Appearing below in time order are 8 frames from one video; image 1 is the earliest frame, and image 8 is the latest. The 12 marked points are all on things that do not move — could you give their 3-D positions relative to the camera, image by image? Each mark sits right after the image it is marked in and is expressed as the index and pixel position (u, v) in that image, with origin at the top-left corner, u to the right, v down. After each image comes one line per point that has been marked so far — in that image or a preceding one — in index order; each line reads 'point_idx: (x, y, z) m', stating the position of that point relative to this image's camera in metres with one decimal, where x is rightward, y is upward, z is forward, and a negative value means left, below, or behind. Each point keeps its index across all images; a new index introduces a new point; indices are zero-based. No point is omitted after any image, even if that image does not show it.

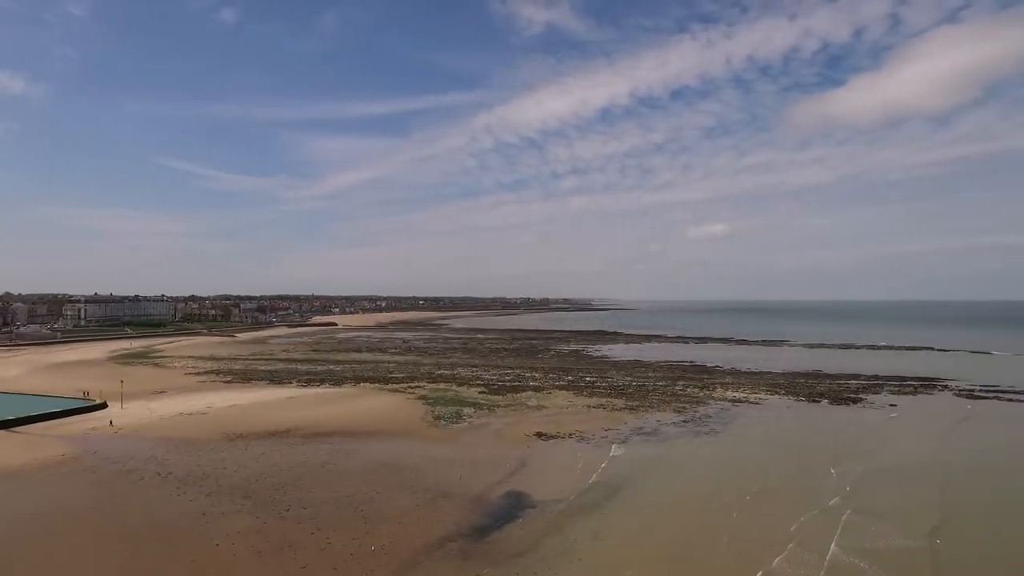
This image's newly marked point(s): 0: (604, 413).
0: (+2.9, -4.0, +19.2) m
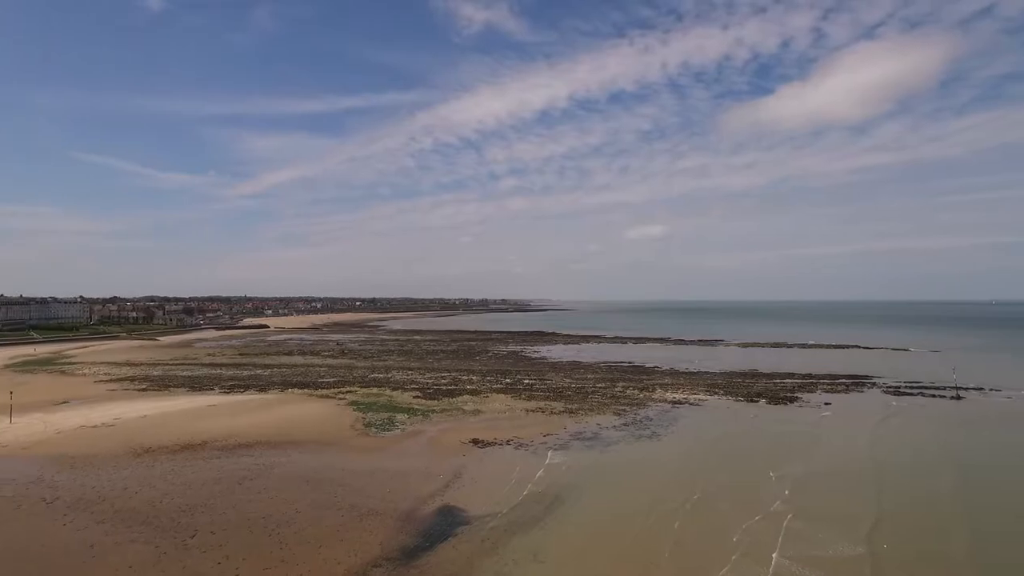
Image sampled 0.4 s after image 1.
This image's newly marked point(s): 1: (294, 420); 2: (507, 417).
0: (+1.0, -4.0, +18.7) m
1: (-7.0, -4.2, +19.5) m
2: (-0.2, -4.0, +19.1) m
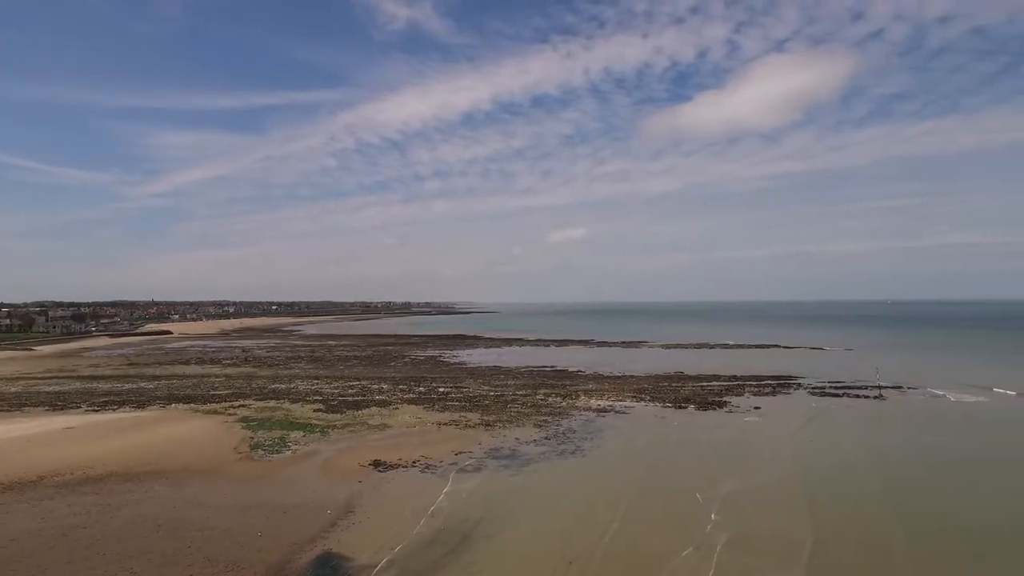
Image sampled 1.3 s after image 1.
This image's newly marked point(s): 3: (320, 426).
0: (-1.5, -4.0, +16.9) m
1: (-9.5, -4.2, +16.7) m
2: (-2.7, -4.1, +17.1) m
3: (-5.9, -4.2, +18.8) m
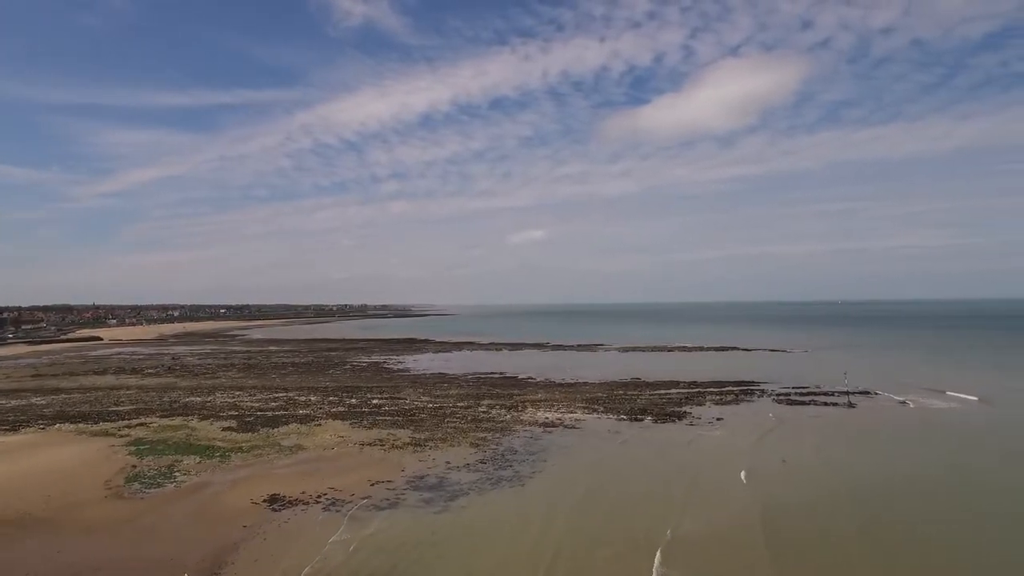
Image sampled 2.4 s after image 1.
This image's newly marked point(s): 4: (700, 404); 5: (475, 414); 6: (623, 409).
0: (-3.1, -4.0, +14.5) m
1: (-11.1, -4.3, +13.8) m
2: (-4.3, -4.0, +14.7) m
3: (-7.6, -4.2, +16.1) m
4: (+5.9, -3.7, +19.3) m
5: (-1.2, -4.0, +19.1) m
6: (+3.5, -3.8, +19.1) m
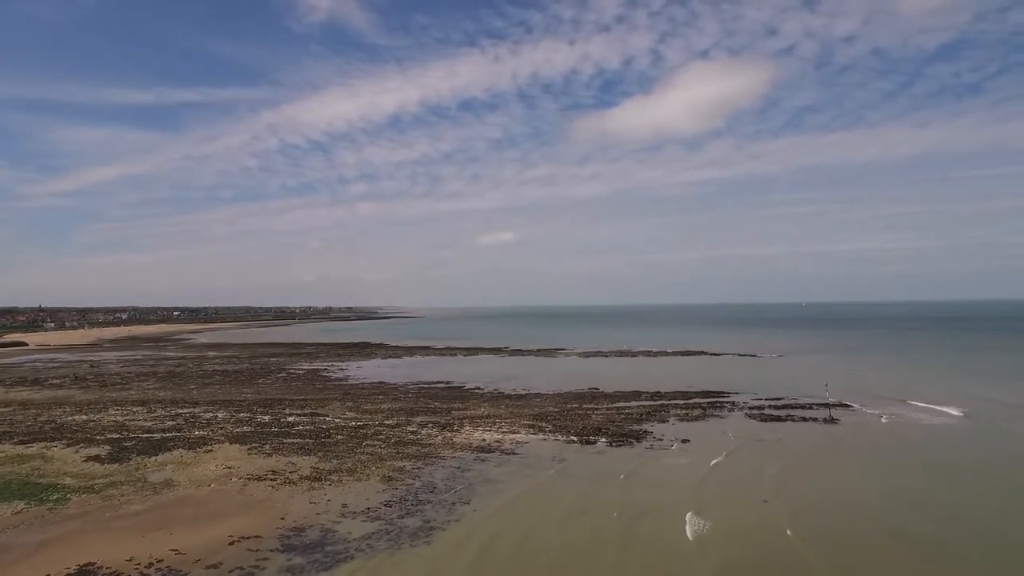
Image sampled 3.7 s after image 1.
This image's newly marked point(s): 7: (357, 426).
0: (-4.7, -3.9, +11.4) m
1: (-12.6, -4.2, +10.4) m
2: (-5.9, -4.0, +11.5) m
3: (-9.3, -4.1, +12.8) m
4: (+4.1, -3.7, +16.6) m
5: (-3.0, -3.9, +16.1) m
6: (+1.6, -3.7, +16.3) m
7: (-4.5, -4.0, +17.8) m
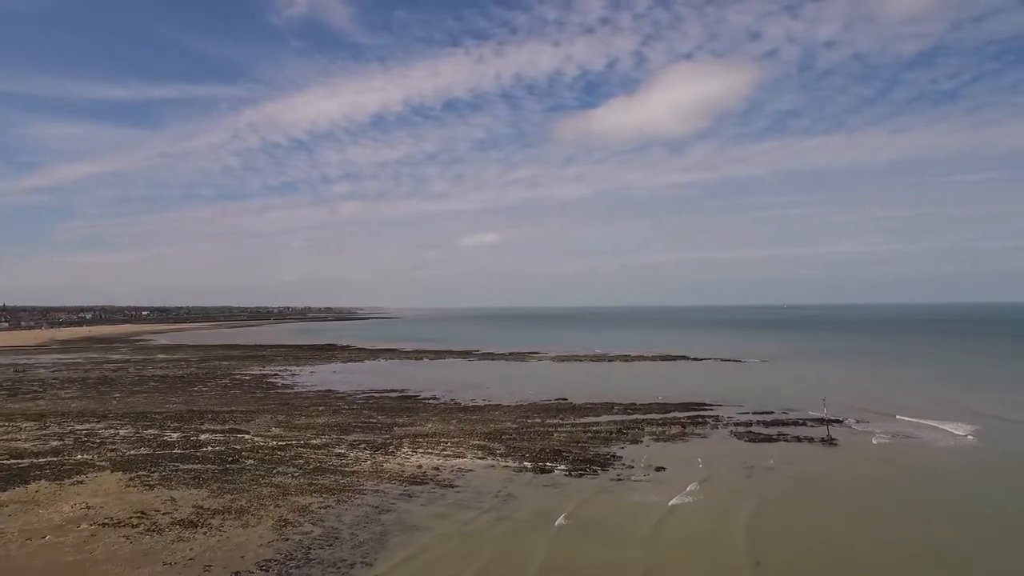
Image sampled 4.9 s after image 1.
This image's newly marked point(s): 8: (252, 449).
0: (-5.8, -3.8, +8.7) m
1: (-13.7, -4.0, +7.4) m
2: (-7.0, -3.9, +8.8) m
3: (-10.4, -4.0, +10.0) m
4: (+2.8, -3.6, +14.2) m
5: (-4.2, -3.8, +13.4) m
6: (+0.4, -3.6, +13.7) m
7: (-5.8, -3.9, +15.1) m
8: (-6.3, -3.9, +14.9) m
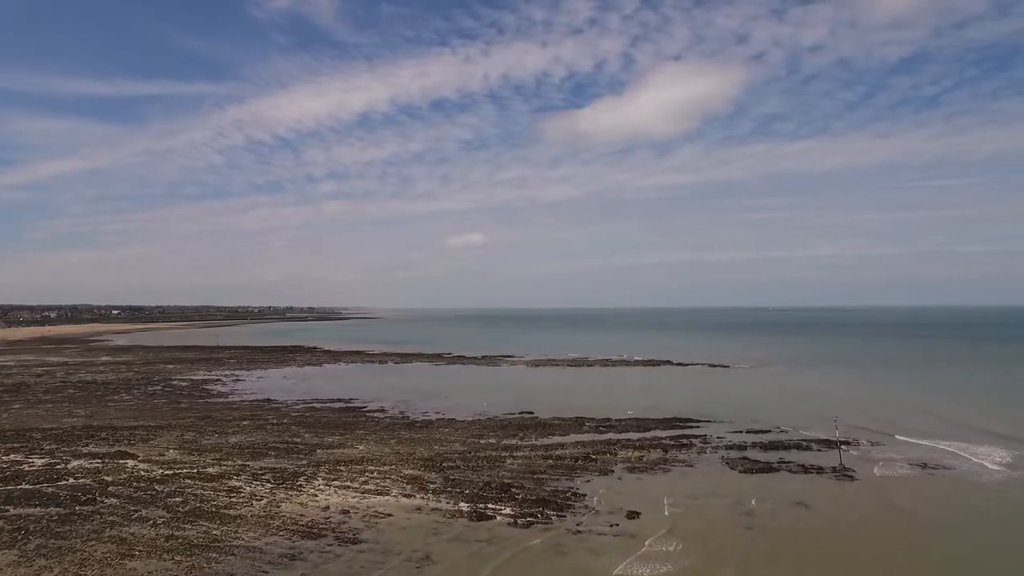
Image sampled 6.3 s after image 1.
0: (-6.9, -3.6, +5.8) m
1: (-14.7, -3.8, +4.3) m
2: (-8.0, -3.7, +5.8) m
3: (-11.5, -3.8, +6.9) m
4: (+1.7, -3.5, +11.4) m
5: (-5.4, -3.7, +10.5) m
6: (-0.7, -3.5, +10.9) m
7: (-6.9, -3.7, +12.2) m
8: (-7.4, -3.7, +11.9) m
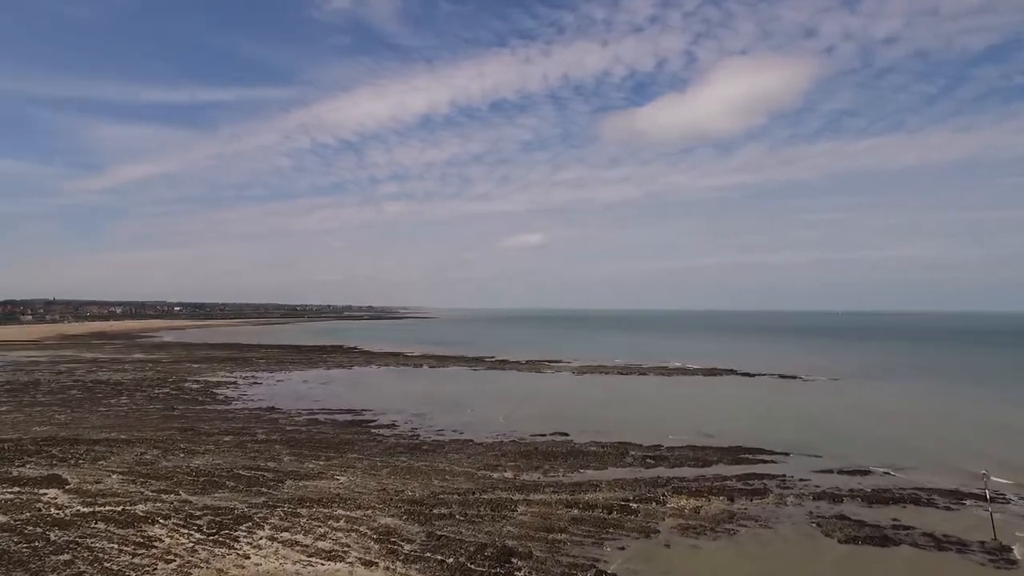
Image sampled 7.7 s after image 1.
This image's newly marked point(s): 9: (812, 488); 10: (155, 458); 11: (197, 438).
0: (-7.2, -3.4, +3.4) m
1: (-15.2, -3.5, +2.7) m
2: (-8.4, -3.5, +3.6) m
3: (-11.7, -3.6, +5.0) m
4: (+1.8, -3.4, +8.3) m
5: (-5.3, -3.5, +8.1) m
6: (-0.7, -3.4, +8.0) m
7: (-6.8, -3.6, +9.8) m
8: (-7.2, -3.5, +9.6) m
9: (+5.4, -3.6, +11.1) m
10: (-7.4, -3.7, +13.1) m
11: (-7.7, -3.7, +15.4) m
